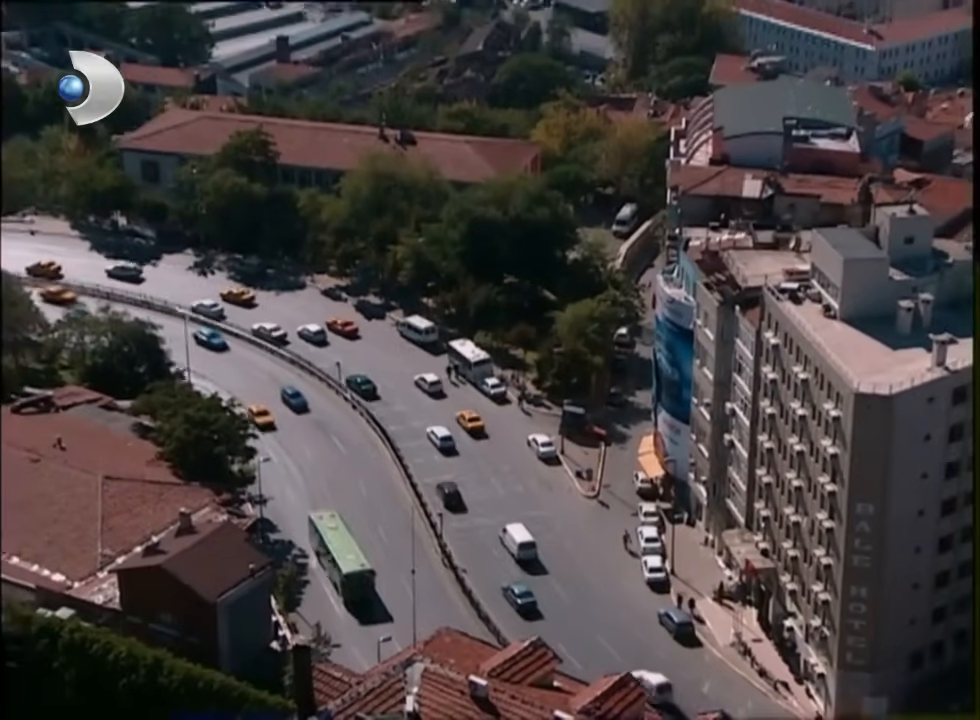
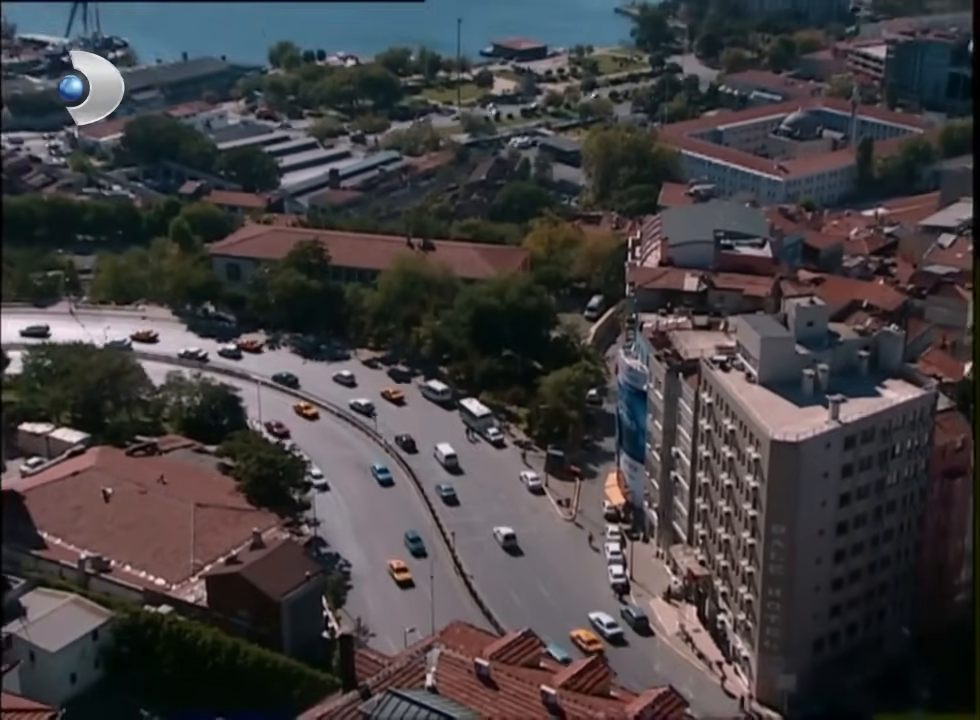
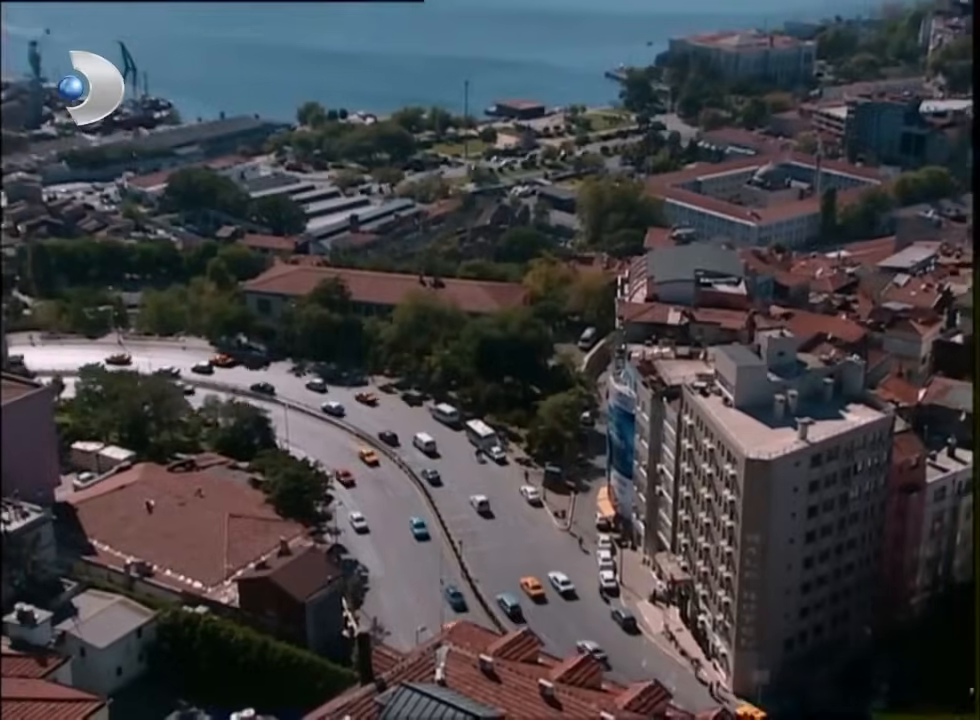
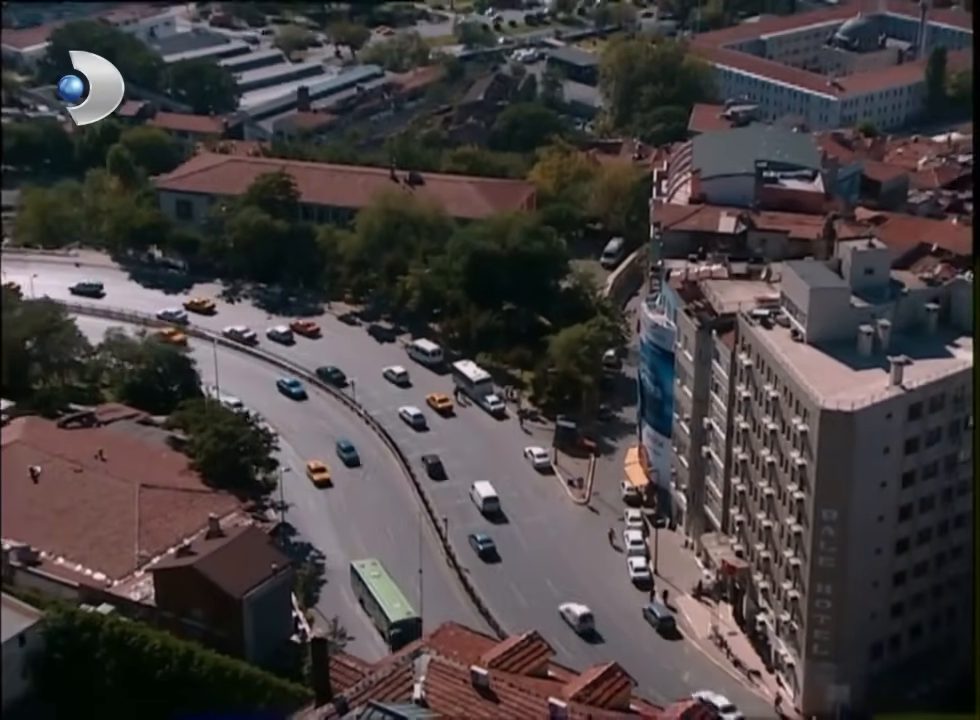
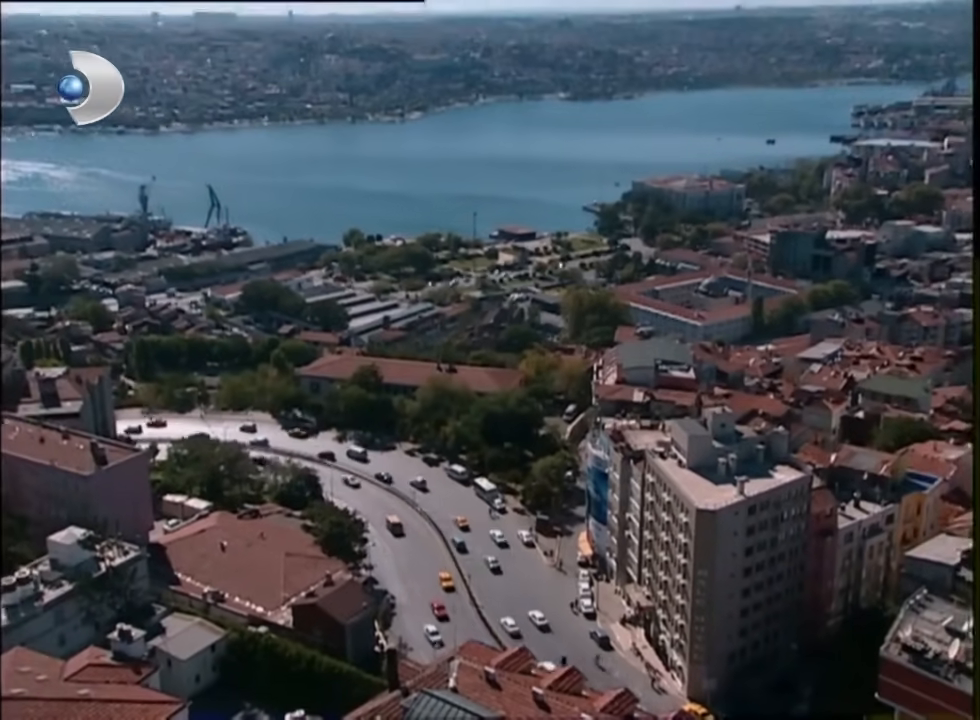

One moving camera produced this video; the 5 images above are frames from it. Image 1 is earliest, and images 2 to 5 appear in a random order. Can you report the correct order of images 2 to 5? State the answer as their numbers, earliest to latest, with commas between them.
4, 2, 3, 5
